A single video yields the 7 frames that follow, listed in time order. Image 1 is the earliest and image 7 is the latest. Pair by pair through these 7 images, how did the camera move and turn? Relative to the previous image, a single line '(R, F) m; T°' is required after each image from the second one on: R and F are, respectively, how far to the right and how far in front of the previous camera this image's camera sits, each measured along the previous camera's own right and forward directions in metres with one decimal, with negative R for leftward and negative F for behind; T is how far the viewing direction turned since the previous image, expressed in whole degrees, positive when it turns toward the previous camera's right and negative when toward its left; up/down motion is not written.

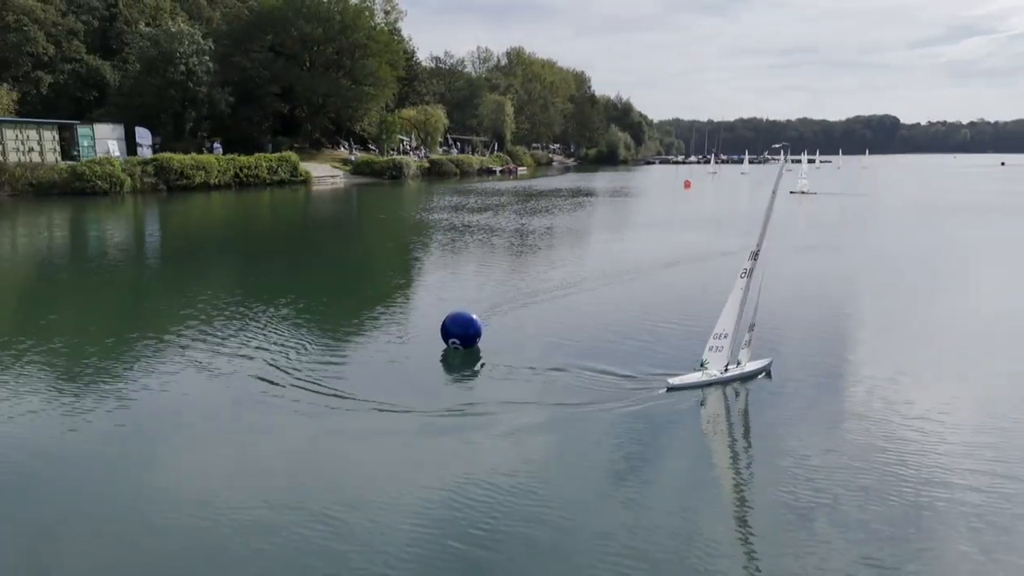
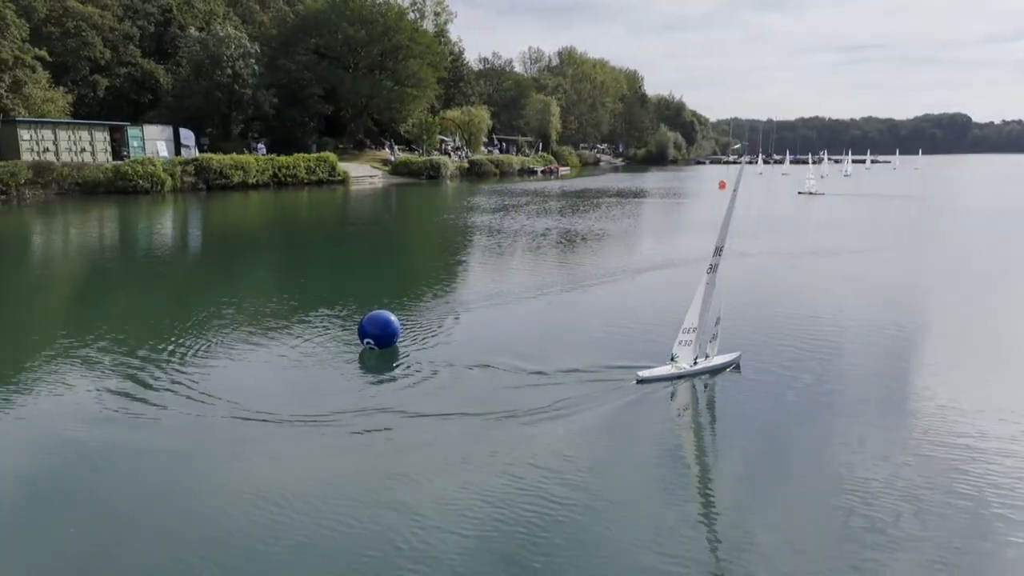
(+0.9, 0.0) m; -4°
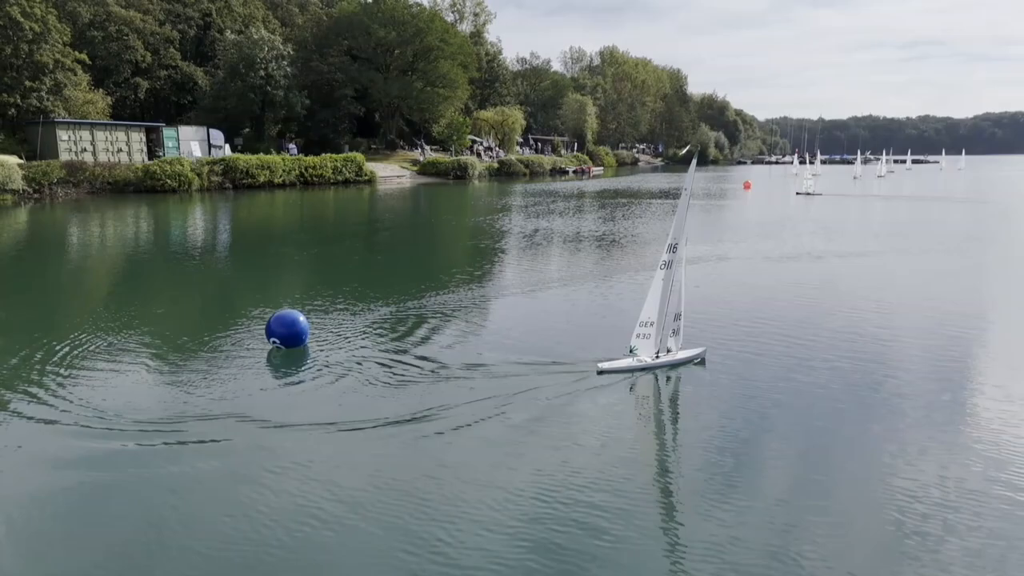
(+0.9, 0.0) m; -3°
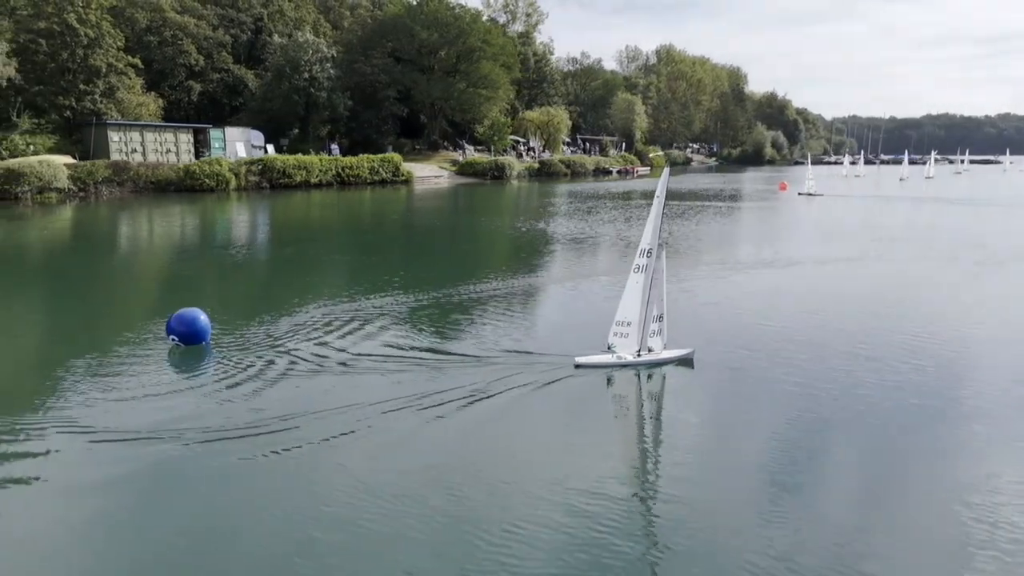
(+1.1, 0.0) m; -4°
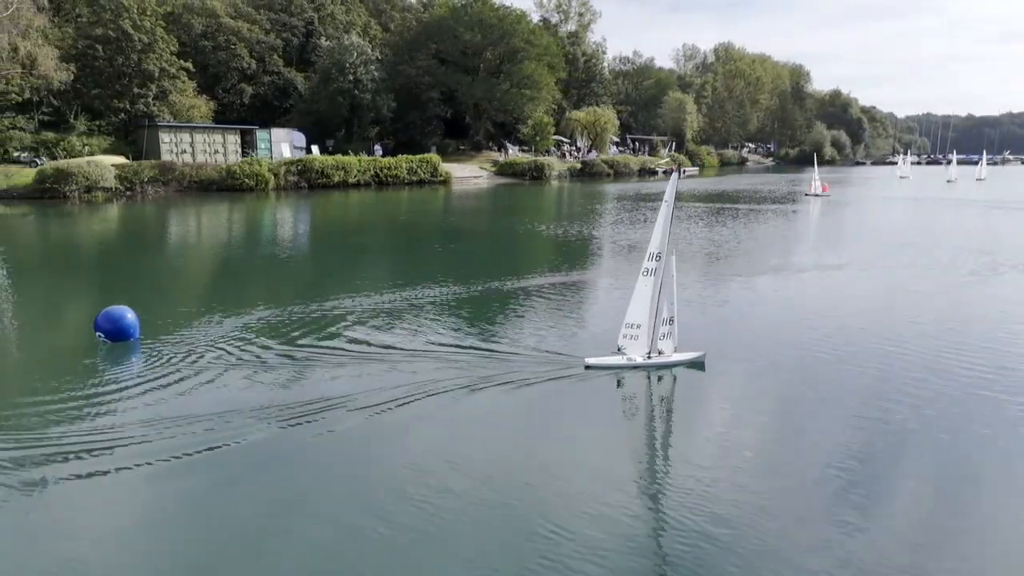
(+1.0, -0.1) m; -4°
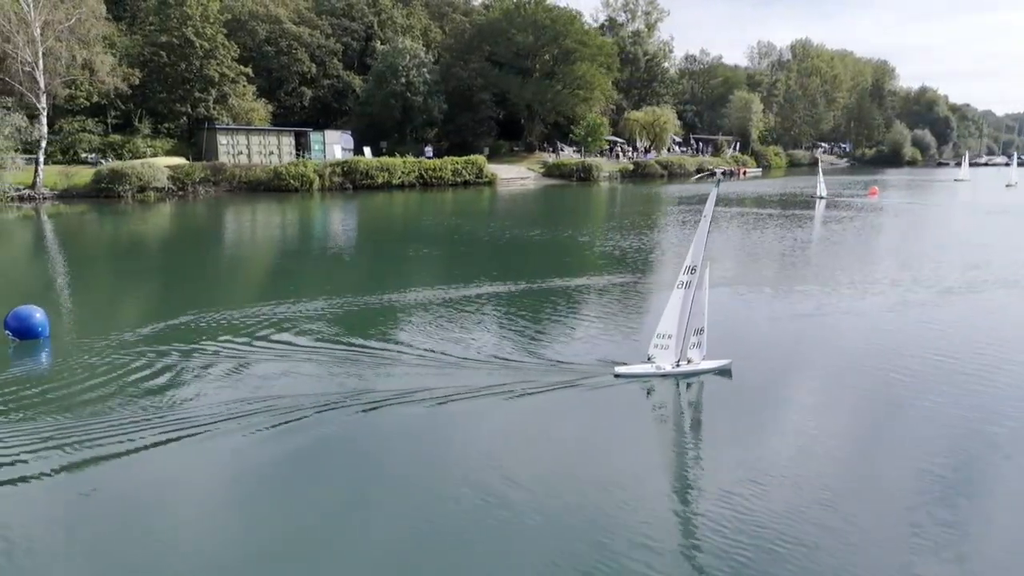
(+1.4, -0.1) m; -6°
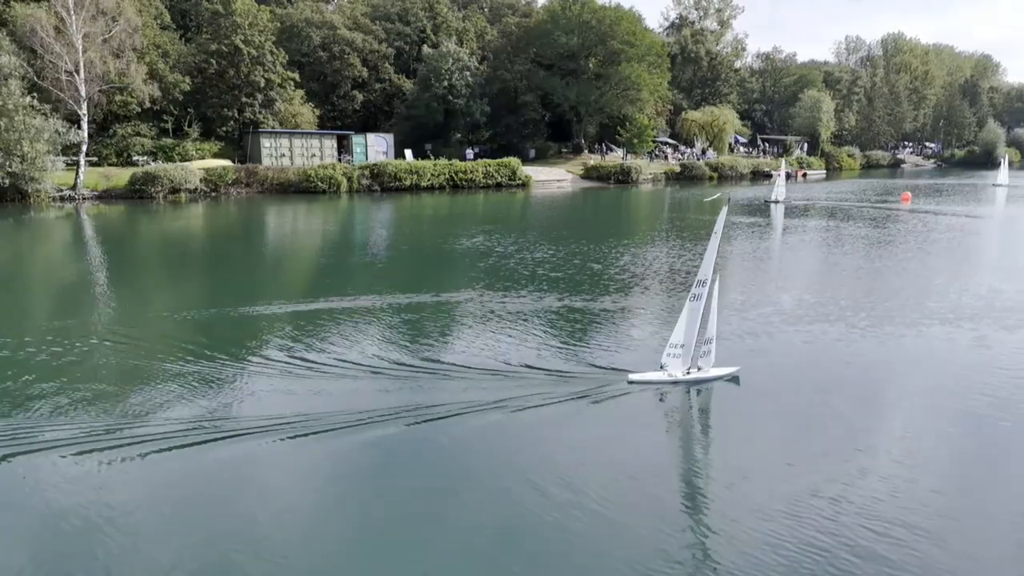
(+2.5, 0.0) m; -6°
